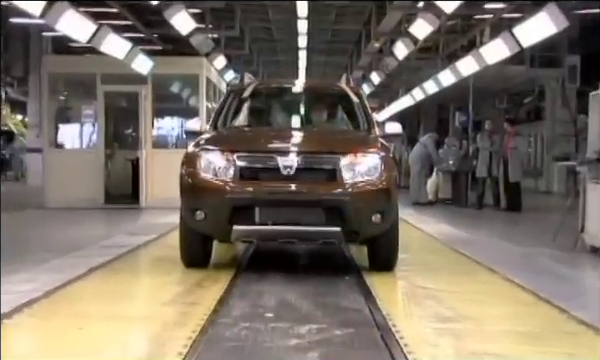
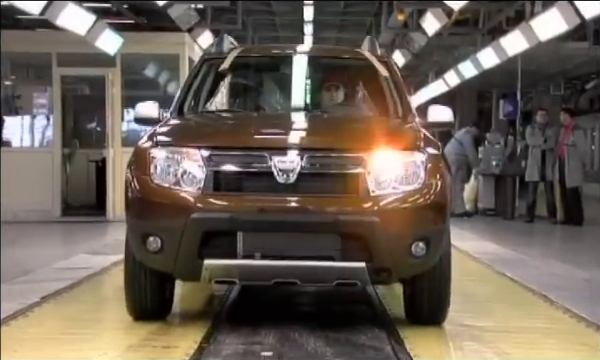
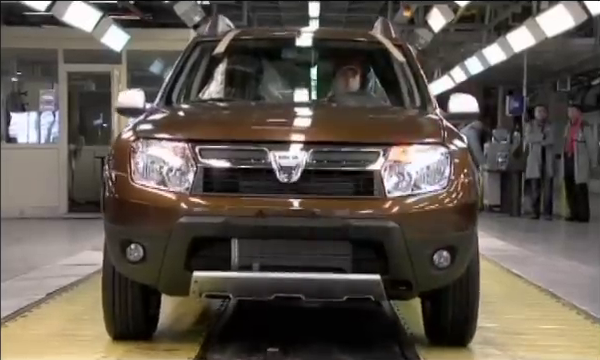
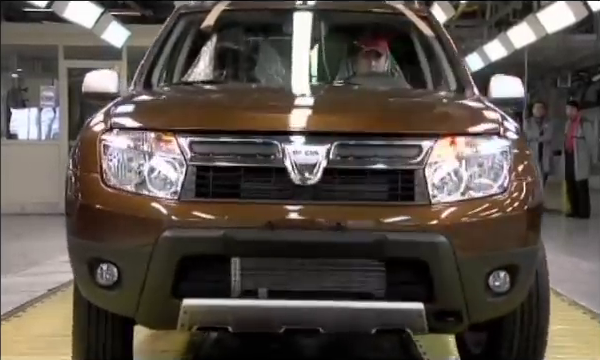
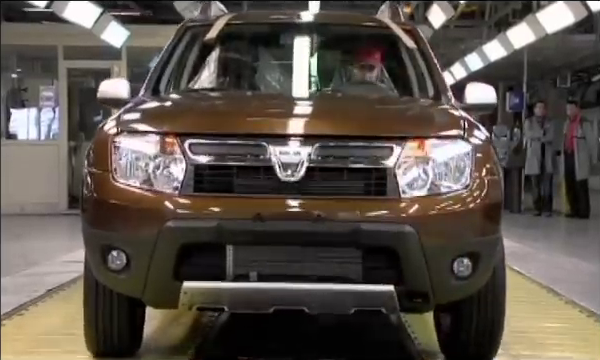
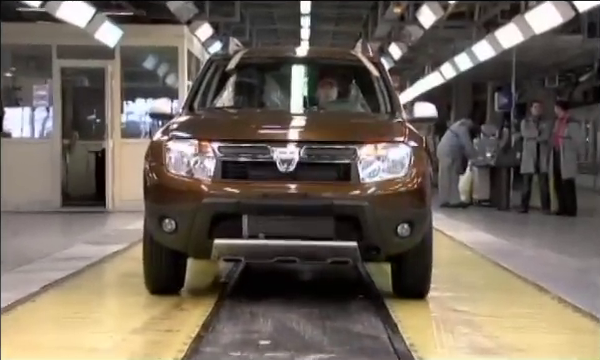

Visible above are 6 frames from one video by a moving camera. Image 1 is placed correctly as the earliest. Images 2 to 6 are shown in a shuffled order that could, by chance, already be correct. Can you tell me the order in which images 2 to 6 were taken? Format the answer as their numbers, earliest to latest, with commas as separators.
6, 2, 3, 5, 4
